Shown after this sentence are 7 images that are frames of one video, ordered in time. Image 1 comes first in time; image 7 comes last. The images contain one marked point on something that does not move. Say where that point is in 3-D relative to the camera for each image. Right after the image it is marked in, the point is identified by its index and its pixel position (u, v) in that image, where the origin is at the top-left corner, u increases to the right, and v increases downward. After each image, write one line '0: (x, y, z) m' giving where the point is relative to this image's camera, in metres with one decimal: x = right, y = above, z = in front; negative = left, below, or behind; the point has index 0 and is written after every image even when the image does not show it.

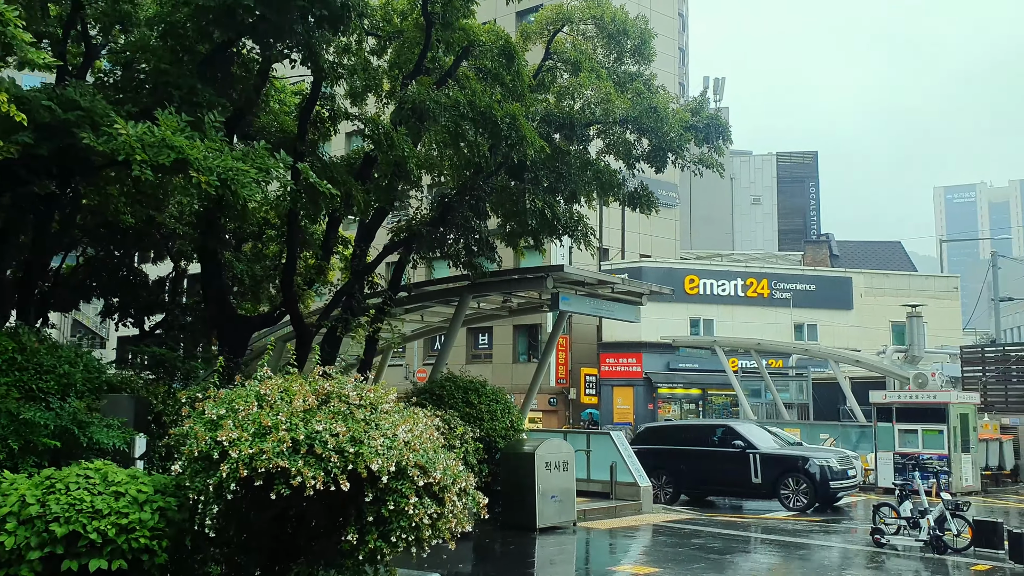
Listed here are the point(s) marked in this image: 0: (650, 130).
0: (+2.4, +2.7, +15.4) m
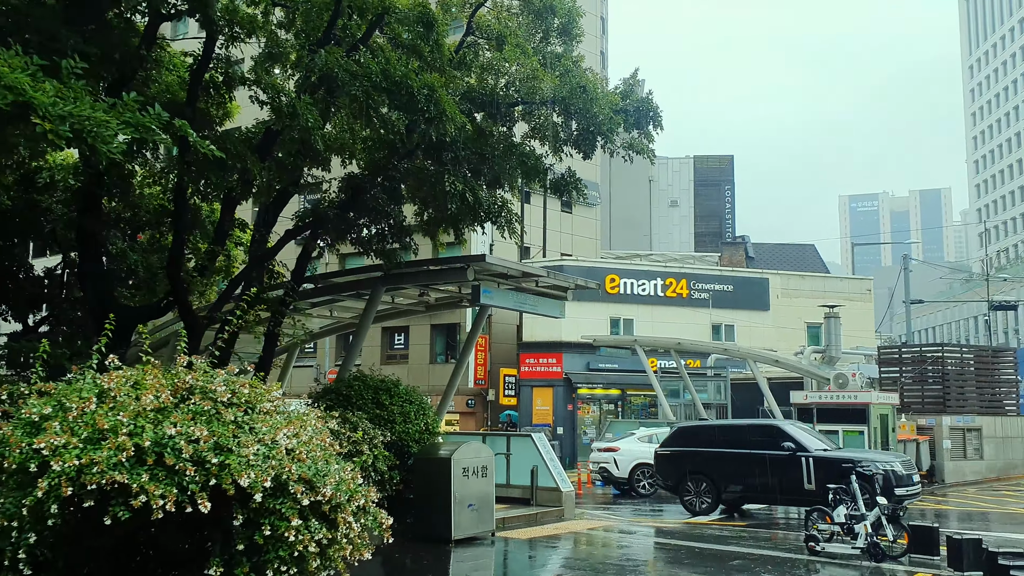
0: (+1.1, +2.8, +14.5) m
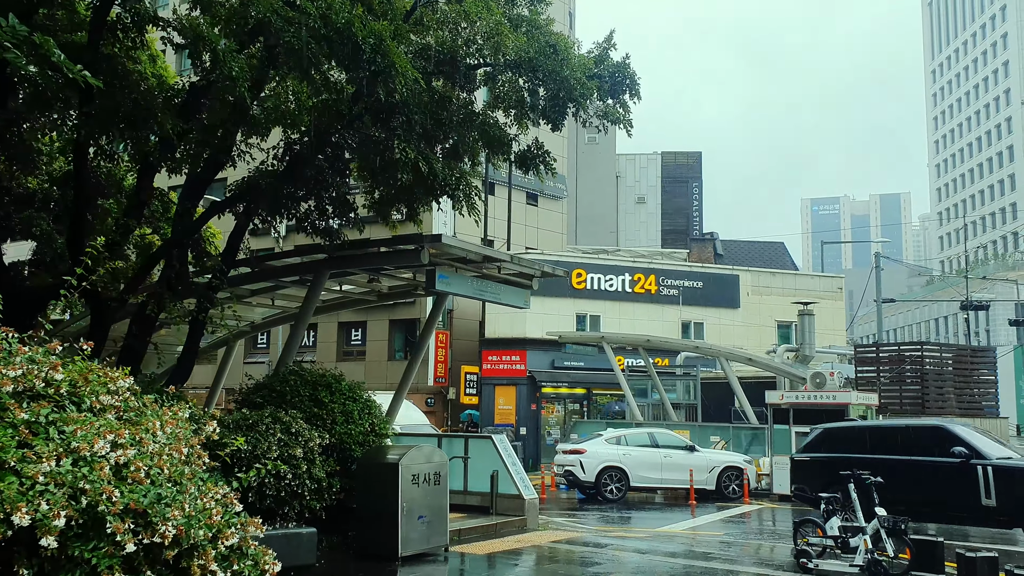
0: (+0.5, +3.0, +13.0) m
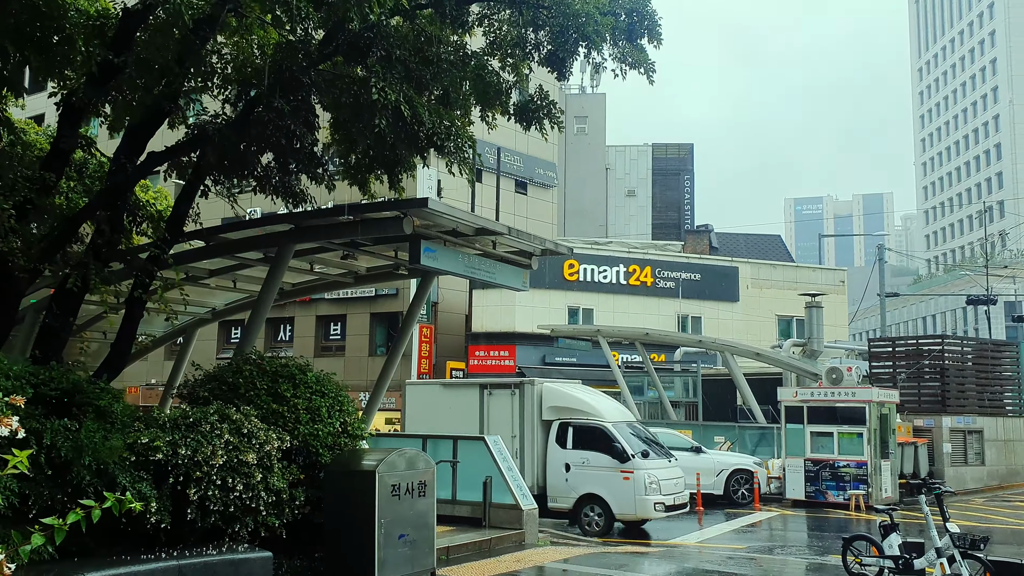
0: (+0.5, +3.3, +11.0) m
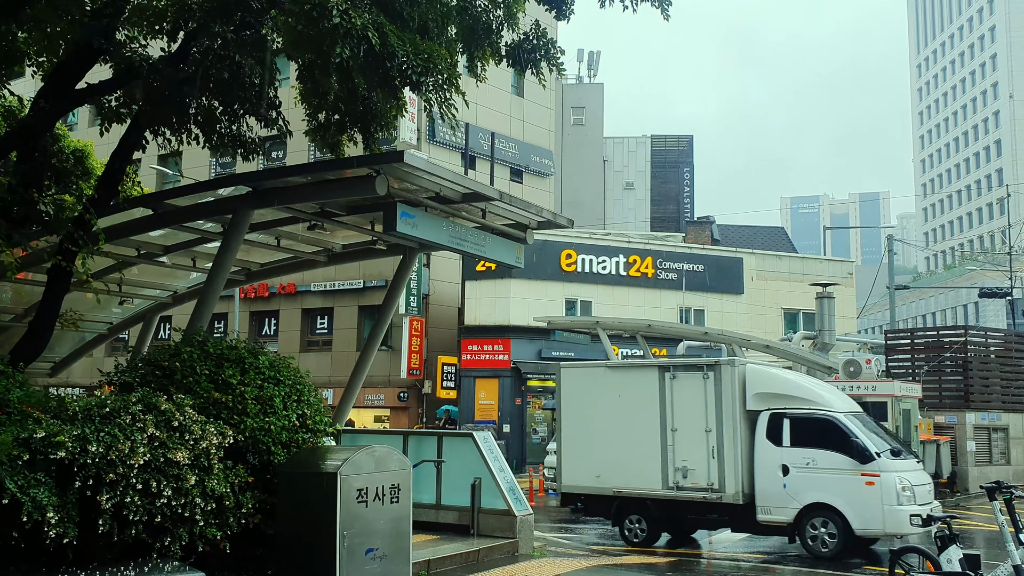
0: (+0.4, +3.6, +9.5) m
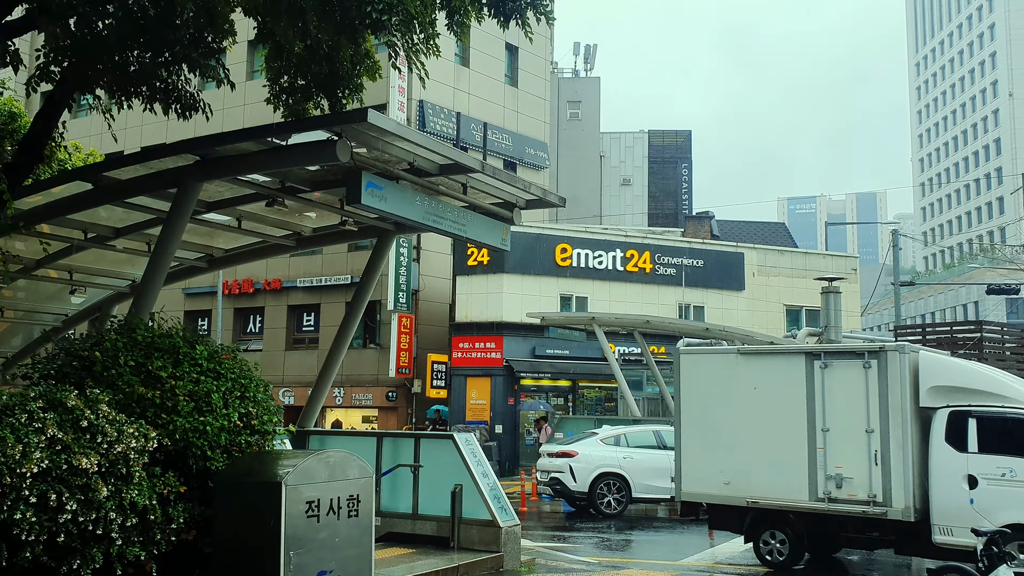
0: (+0.2, +3.8, +8.3) m
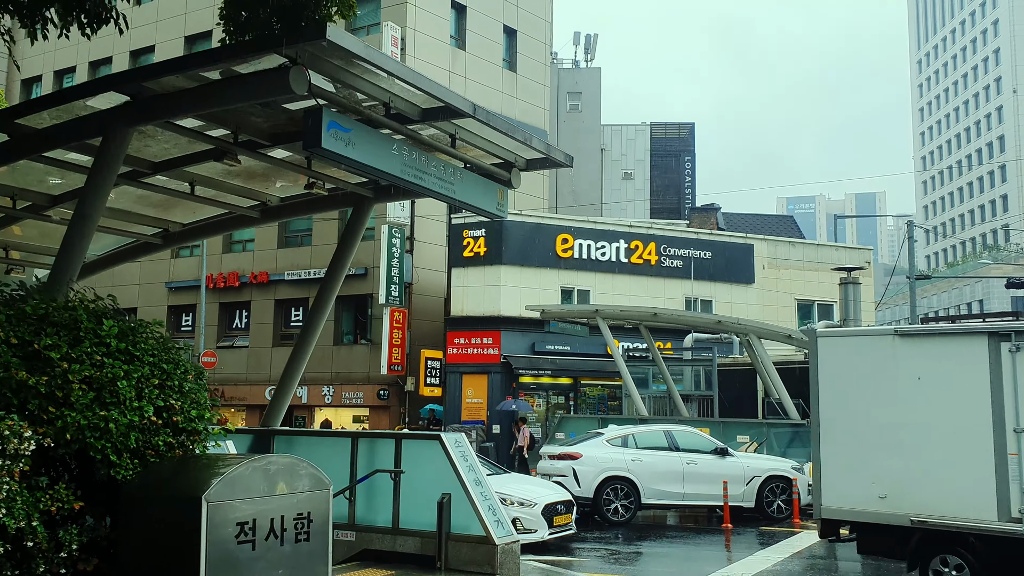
0: (+0.2, +4.0, +6.7) m
